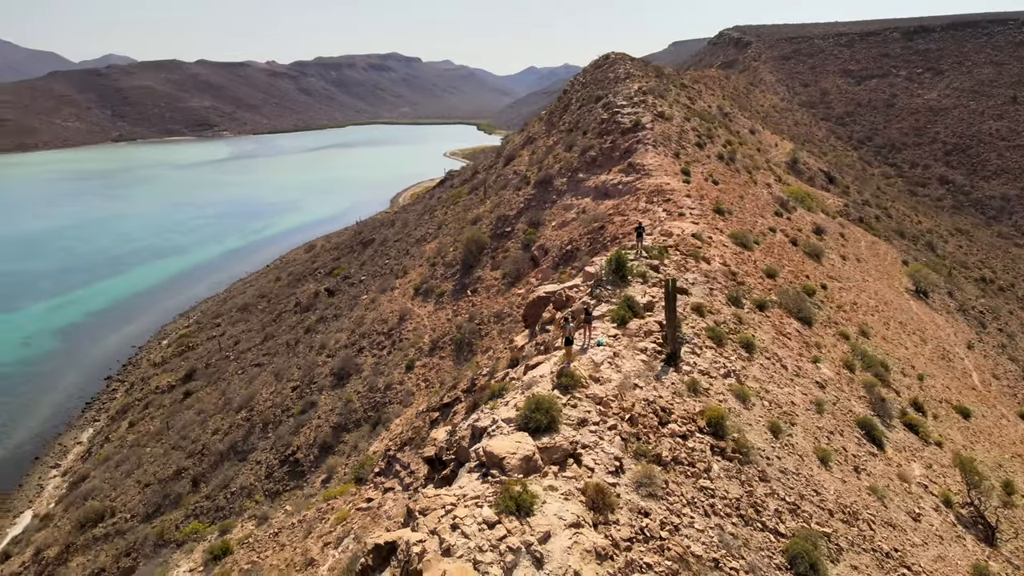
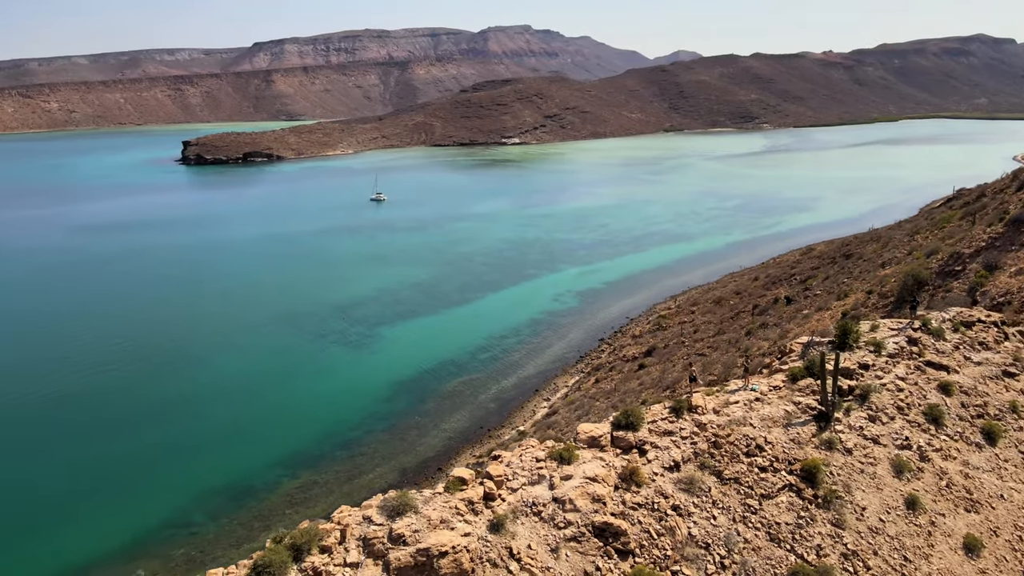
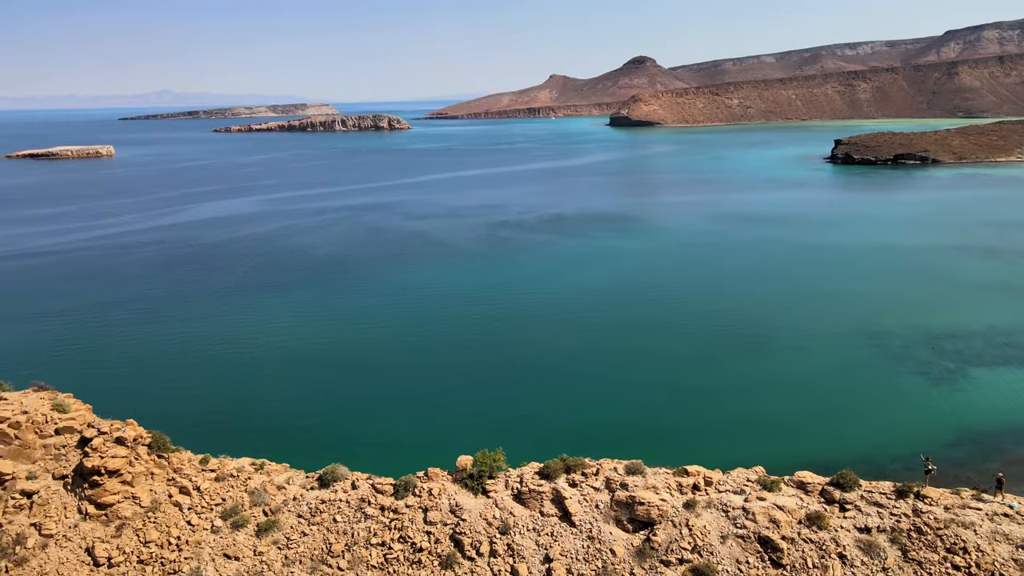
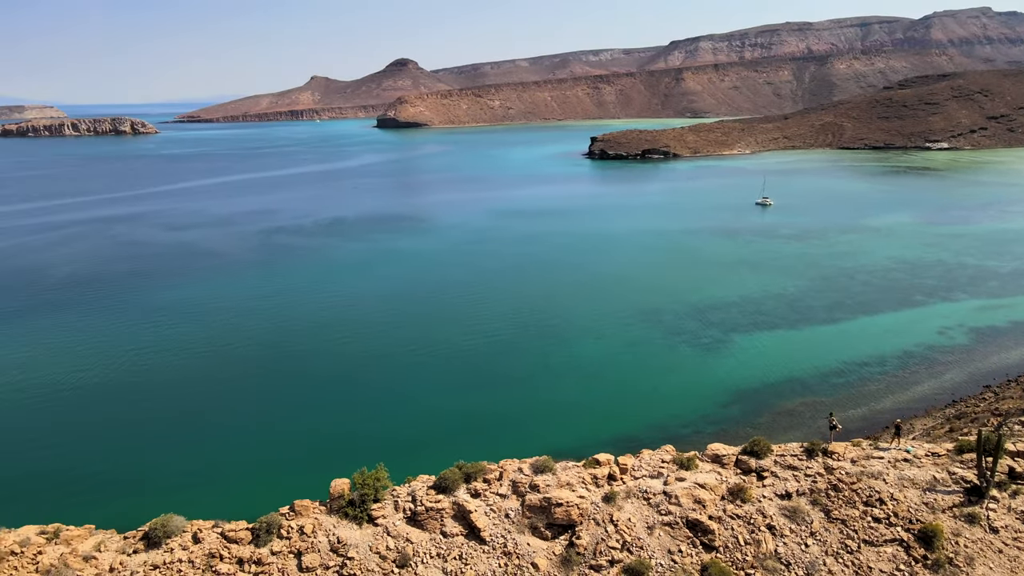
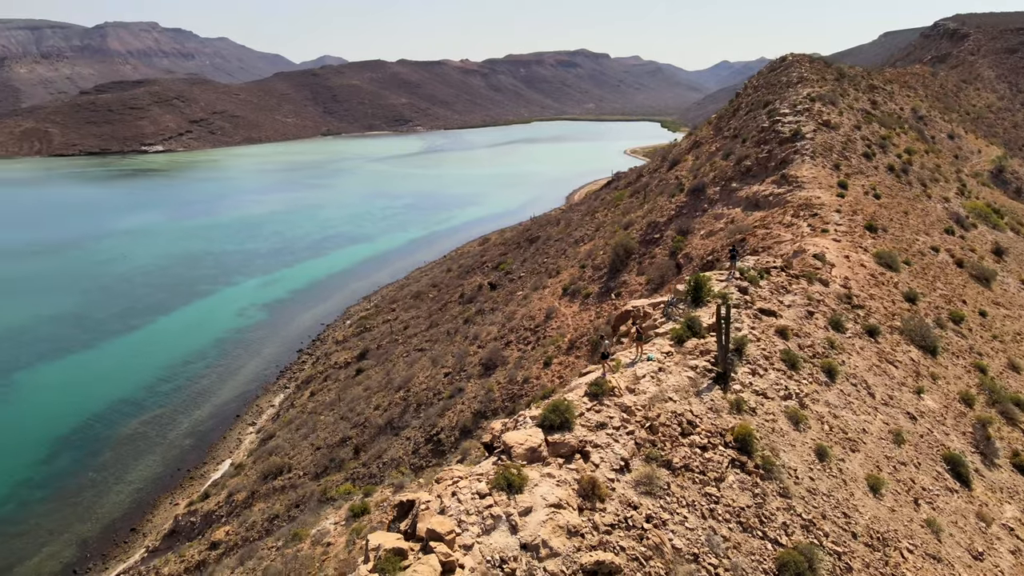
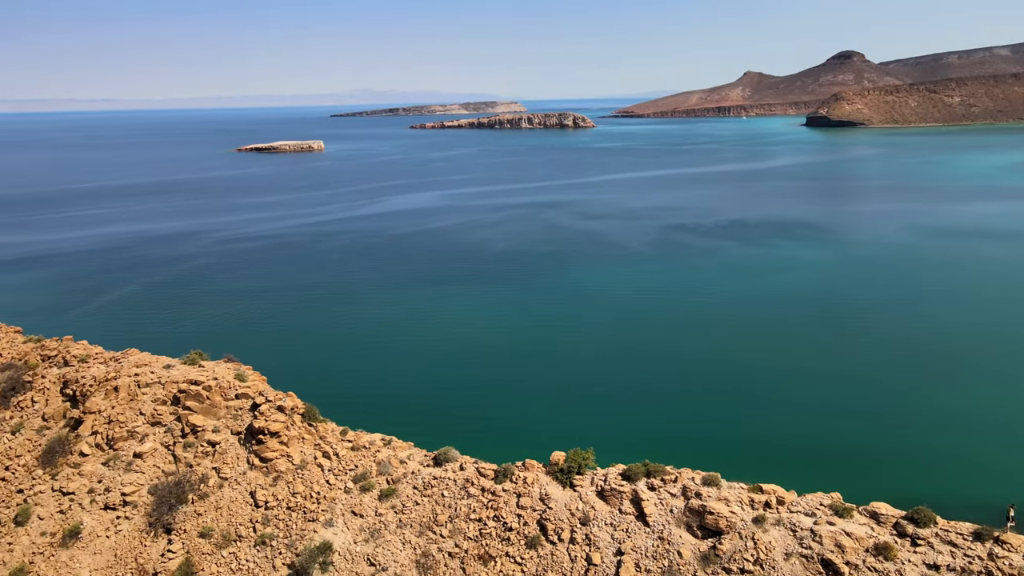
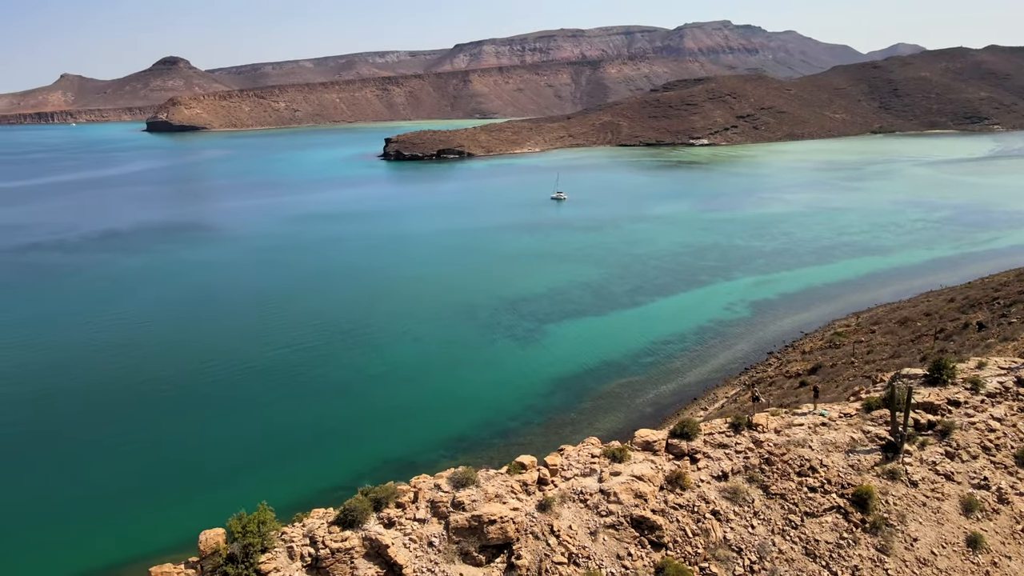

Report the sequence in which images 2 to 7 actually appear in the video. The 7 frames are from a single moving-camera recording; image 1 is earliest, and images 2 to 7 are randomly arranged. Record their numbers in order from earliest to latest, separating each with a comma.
5, 2, 7, 4, 3, 6
